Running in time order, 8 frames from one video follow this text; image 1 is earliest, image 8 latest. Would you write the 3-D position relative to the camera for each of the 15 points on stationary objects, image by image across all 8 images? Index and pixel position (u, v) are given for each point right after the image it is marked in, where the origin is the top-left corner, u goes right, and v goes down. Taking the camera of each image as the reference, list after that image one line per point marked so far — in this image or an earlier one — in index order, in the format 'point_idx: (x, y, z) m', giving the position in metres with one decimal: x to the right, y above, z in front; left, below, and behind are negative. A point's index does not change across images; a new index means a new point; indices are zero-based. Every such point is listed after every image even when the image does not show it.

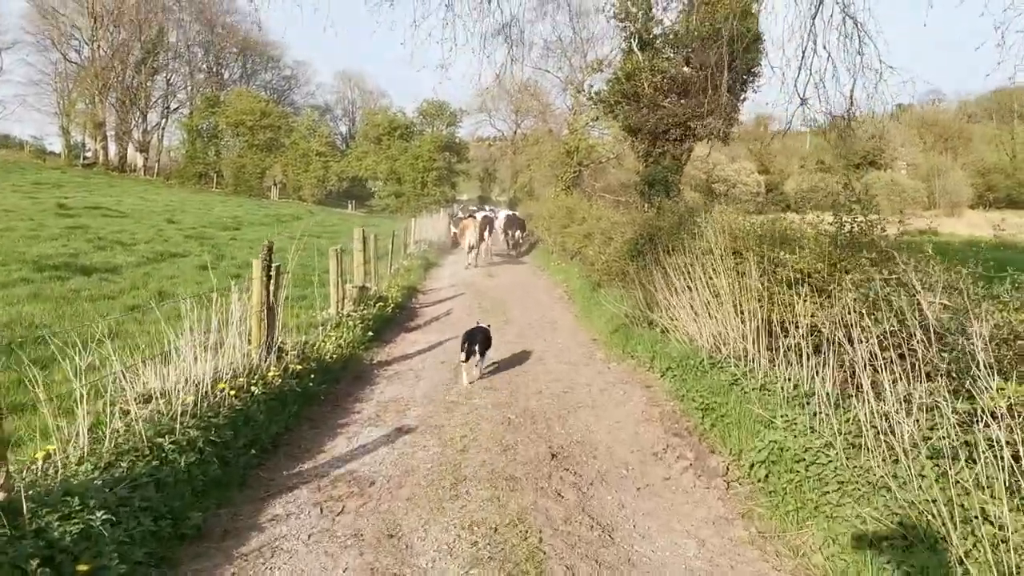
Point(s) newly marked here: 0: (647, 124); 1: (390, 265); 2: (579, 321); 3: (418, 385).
0: (+2.7, +3.3, +17.8) m
1: (-2.3, +0.4, +16.5) m
2: (+0.9, -0.4, +11.9) m
3: (-0.8, -0.8, +7.6) m
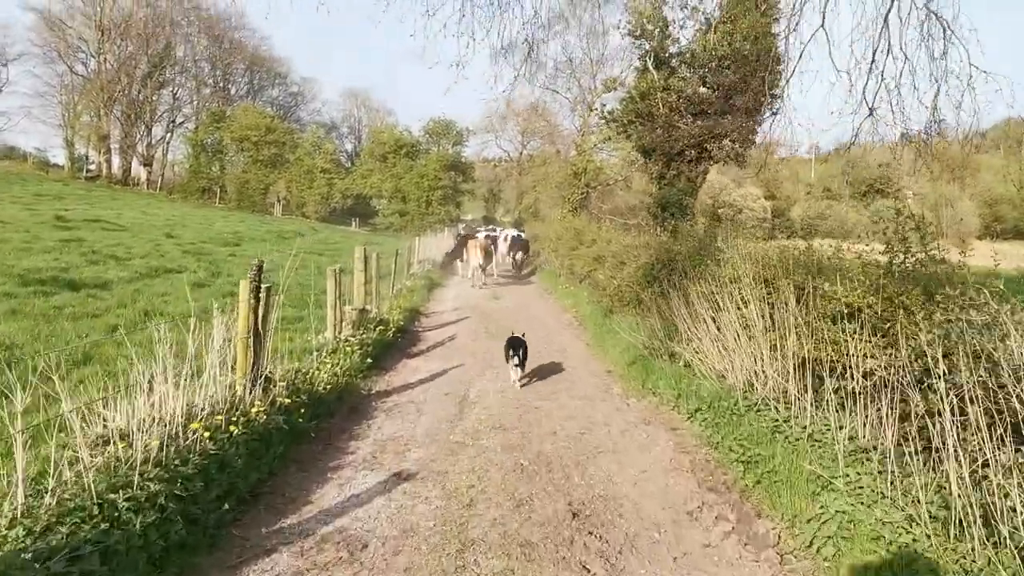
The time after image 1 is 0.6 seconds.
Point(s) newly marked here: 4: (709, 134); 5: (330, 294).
0: (+2.9, +2.8, +17.2) m
1: (-2.2, 0.0, +15.8) m
2: (+1.0, -0.7, +11.2) m
3: (-0.7, -1.0, +6.9) m
4: (+3.8, +2.9, +16.9) m
5: (-1.9, -0.1, +9.3) m
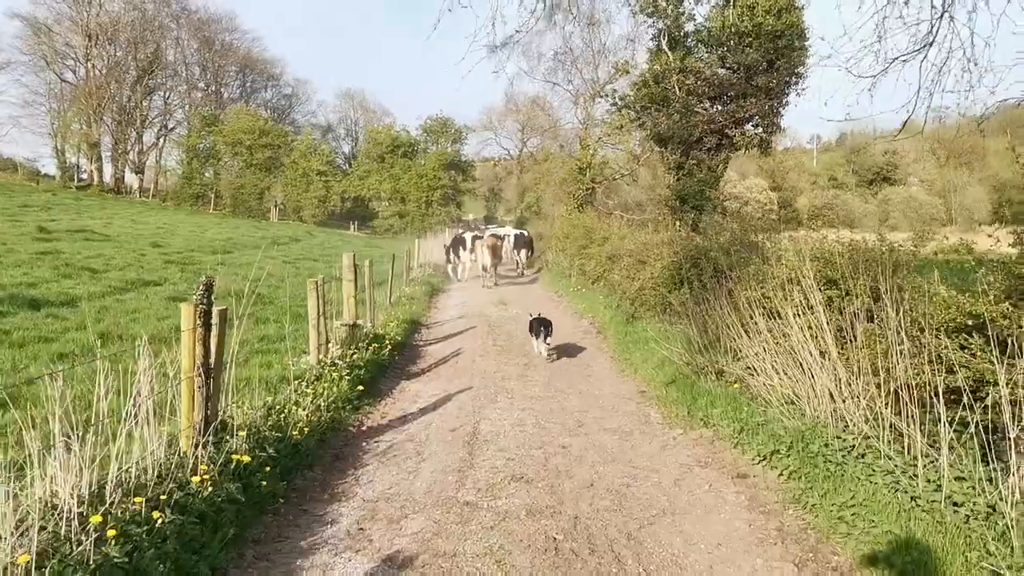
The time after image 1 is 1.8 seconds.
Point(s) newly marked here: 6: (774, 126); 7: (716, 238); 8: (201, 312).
0: (+2.9, +2.8, +15.8) m
1: (-2.0, -0.1, +14.5) m
2: (+1.2, -0.8, +9.8) m
3: (-0.6, -1.1, +5.5) m
4: (+3.8, +3.0, +15.5) m
5: (-1.8, -0.2, +7.9) m
6: (+4.7, +2.8, +15.7) m
7: (+2.5, +0.6, +11.0) m
8: (-1.7, -0.1, +4.8) m
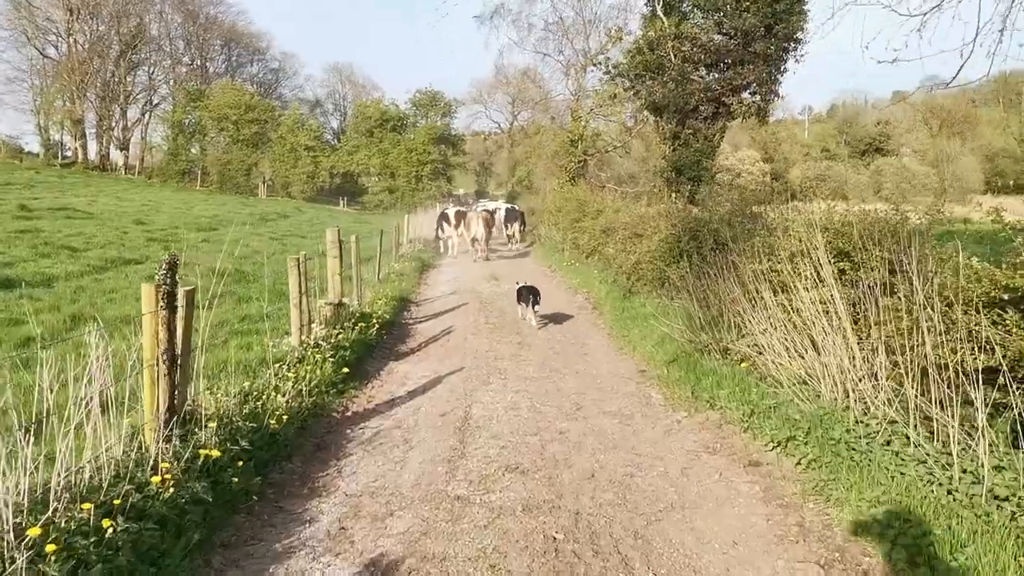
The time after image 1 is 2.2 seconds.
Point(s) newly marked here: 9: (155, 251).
0: (+2.8, +3.2, +15.3) m
1: (-2.2, +0.3, +14.0) m
2: (+1.1, -0.5, +9.4) m
3: (-0.6, -1.0, +5.1) m
4: (+3.6, +3.4, +15.0) m
5: (-1.9, 0.0, +7.5) m
6: (+4.5, +3.3, +15.3) m
7: (+2.4, +0.9, +10.6) m
8: (-1.7, 0.0, +4.3) m
9: (-7.2, +0.8, +17.9) m
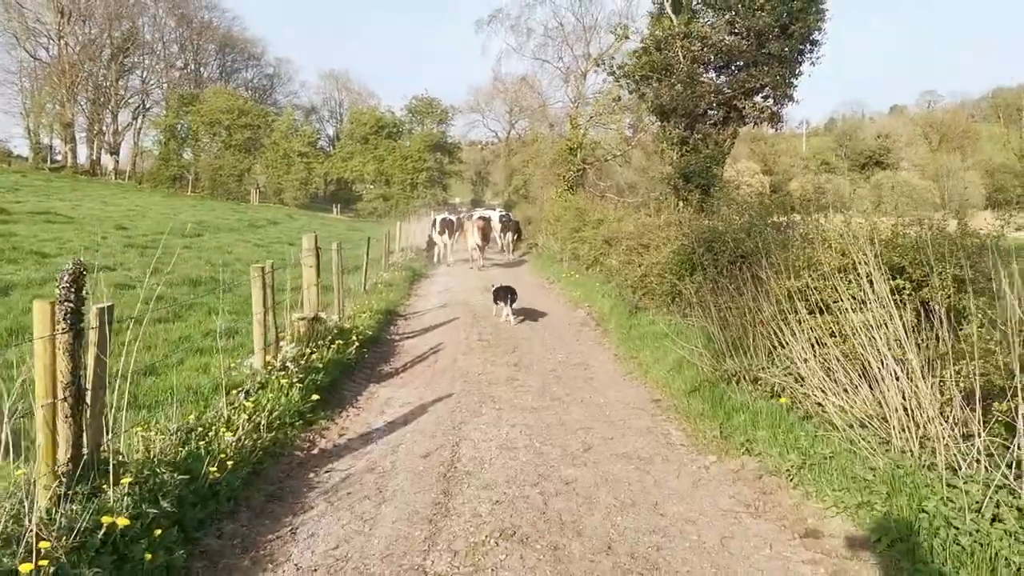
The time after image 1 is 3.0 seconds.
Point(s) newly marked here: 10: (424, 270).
0: (+2.7, +3.0, +14.4) m
1: (-2.2, +0.1, +13.1) m
2: (+1.0, -0.7, +8.5) m
3: (-0.6, -1.1, +4.2) m
4: (+3.6, +3.2, +14.1) m
5: (-1.9, -0.1, +6.5) m
6: (+4.5, +3.1, +14.4) m
7: (+2.4, +0.7, +9.6) m
8: (-1.7, -0.1, +3.4) m
9: (-7.3, +0.6, +16.9) m
10: (-1.9, +0.4, +19.4) m
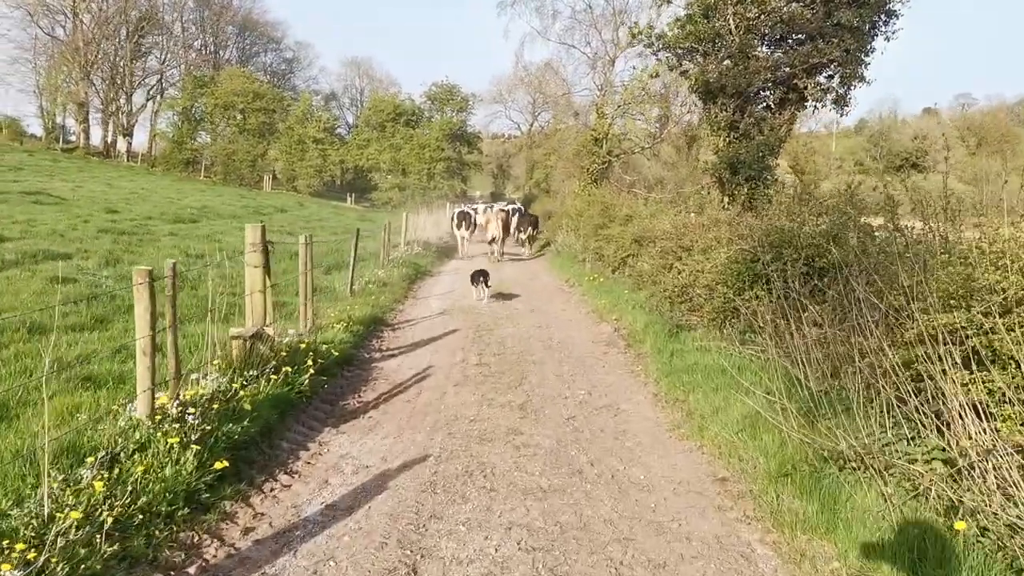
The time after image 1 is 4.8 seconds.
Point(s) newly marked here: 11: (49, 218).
0: (+3.0, +2.9, +12.3) m
1: (-2.0, +0.1, +11.1) m
2: (+1.1, -0.8, +6.4) m
3: (-0.7, -1.2, +2.1) m
4: (+3.9, +3.0, +12.0) m
5: (-1.9, -0.2, +4.5) m
6: (+4.7, +2.9, +12.2) m
7: (+2.5, +0.6, +7.5) m
8: (-1.8, -0.2, +1.4) m
9: (-7.0, +0.8, +15.0) m
10: (-1.6, +0.4, +17.4) m
11: (-10.2, +1.5, +19.4) m
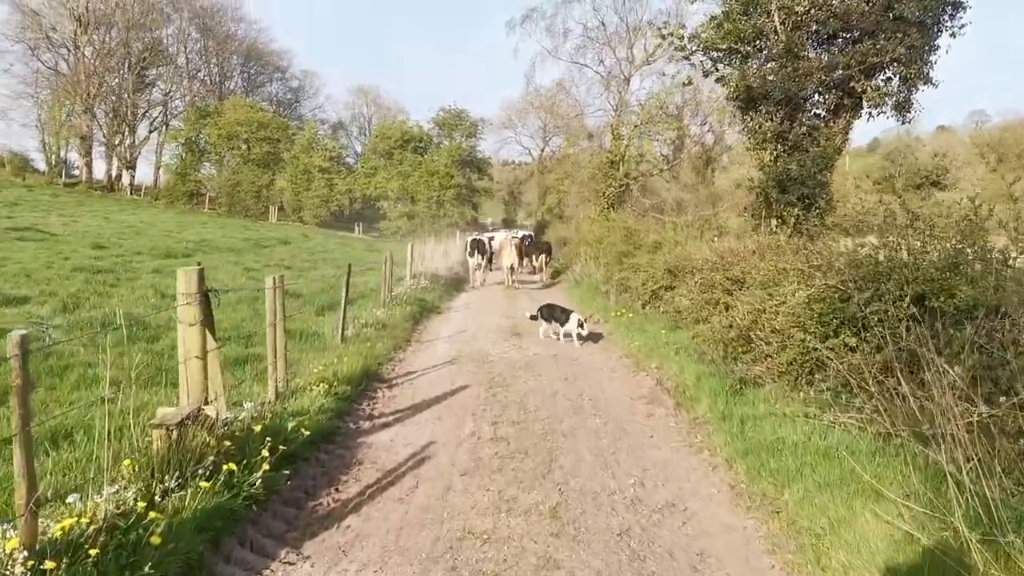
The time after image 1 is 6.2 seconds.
0: (+3.2, +2.4, +10.7) m
1: (-1.9, -0.4, +9.5) m
2: (+1.2, -1.1, +4.8) m
3: (-0.6, -1.4, +0.5) m
4: (+4.1, +2.6, +10.4) m
5: (-1.8, -0.5, +2.9) m
6: (+4.9, +2.5, +10.6) m
7: (+2.6, +0.3, +5.9) m
8: (-1.7, -0.4, -0.2) m
9: (-6.7, +0.1, +13.5) m
10: (-1.3, -0.2, +15.8) m
11: (-9.9, +0.7, +17.9) m
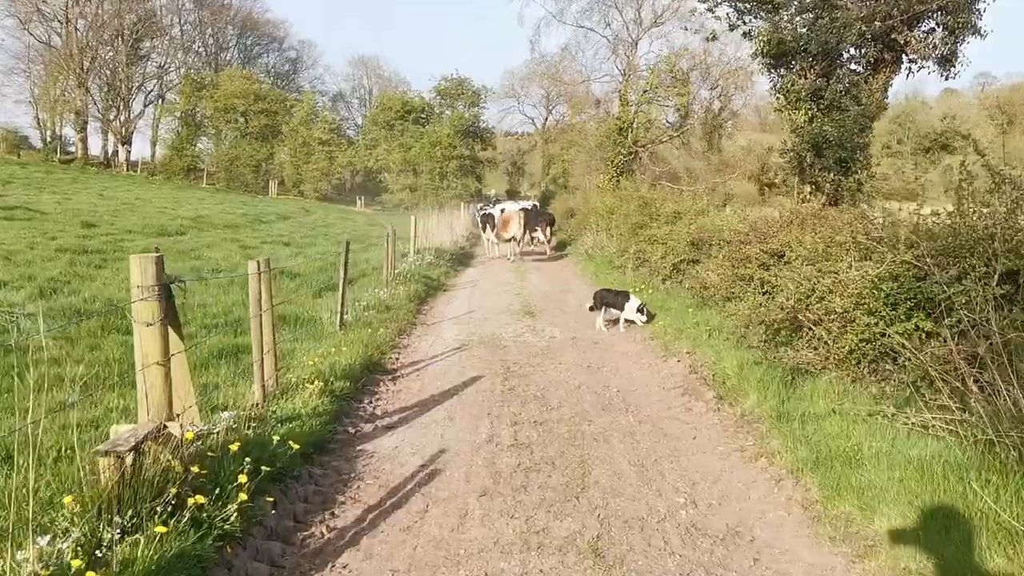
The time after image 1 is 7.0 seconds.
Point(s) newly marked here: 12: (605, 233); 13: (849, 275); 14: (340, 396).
0: (+3.3, +2.7, +9.8) m
1: (-1.7, -0.2, +8.7) m
2: (+1.4, -1.0, +4.0) m
3: (-0.5, -1.5, -0.3) m
4: (+4.2, +2.9, +9.5) m
5: (-1.6, -0.5, +2.1) m
6: (+5.0, +2.8, +9.7) m
7: (+2.7, +0.4, +5.0) m
8: (-1.6, -0.5, -1.0) m
9: (-6.6, +0.3, +12.7) m
10: (-1.2, +0.2, +15.0) m
11: (-9.7, +1.0, +17.1) m
12: (+1.9, +1.1, +17.8) m
13: (+2.1, +0.1, +5.5) m
14: (-1.2, -0.7, +6.1) m
